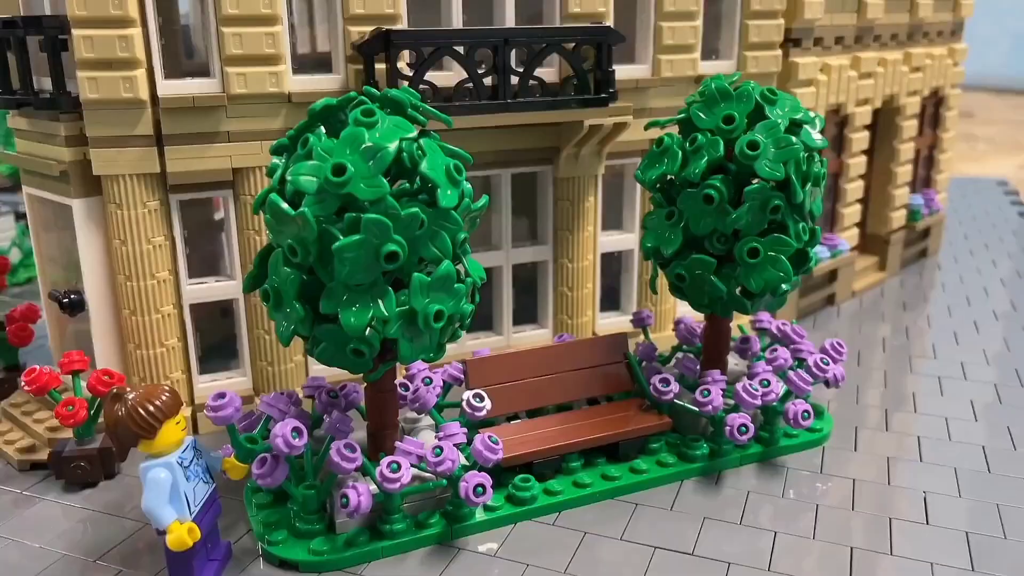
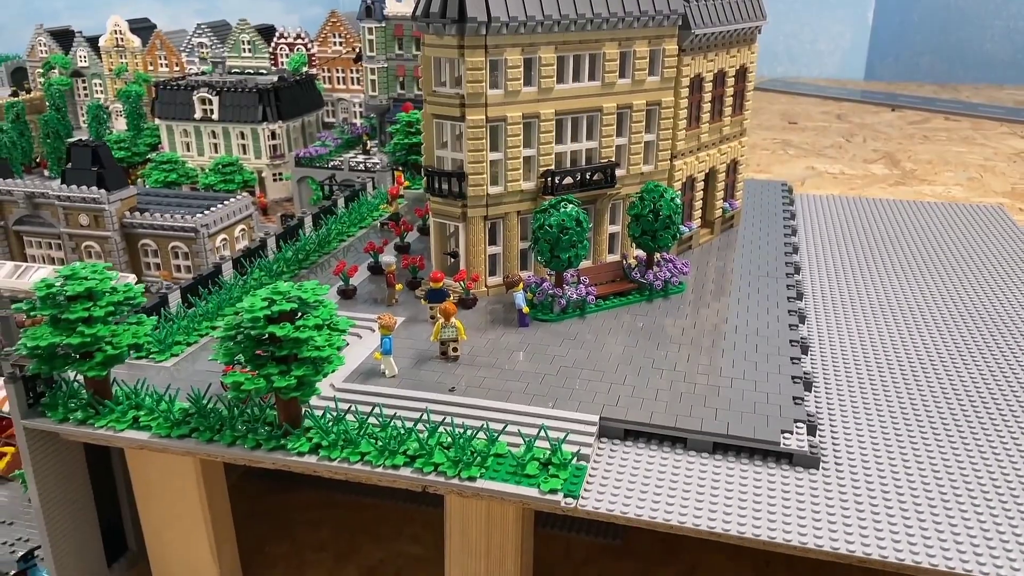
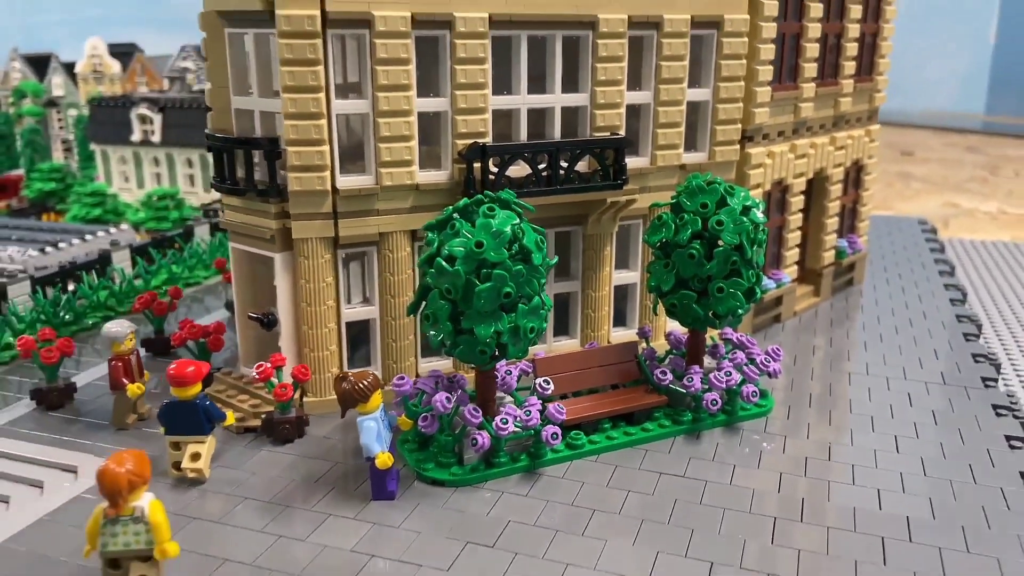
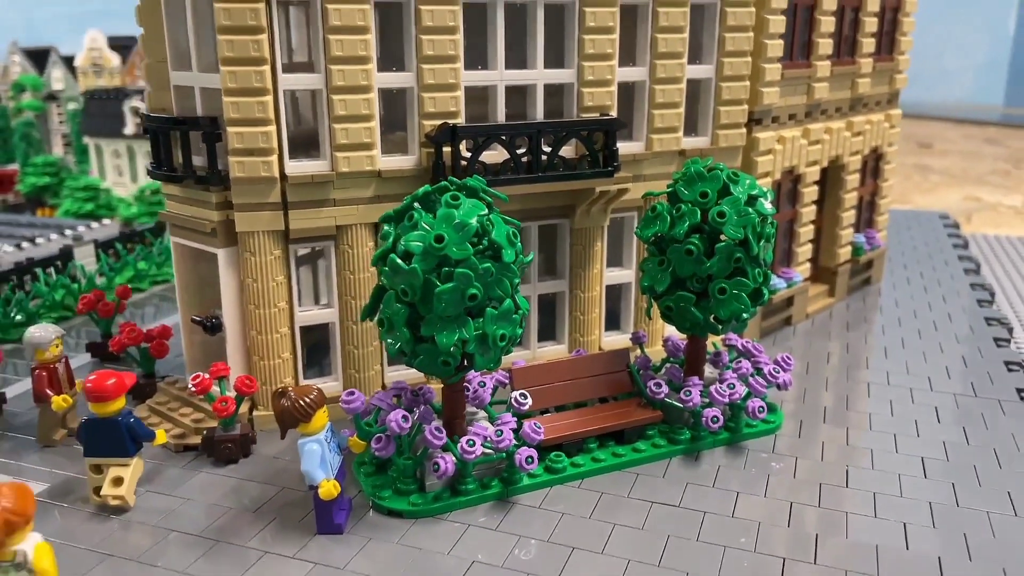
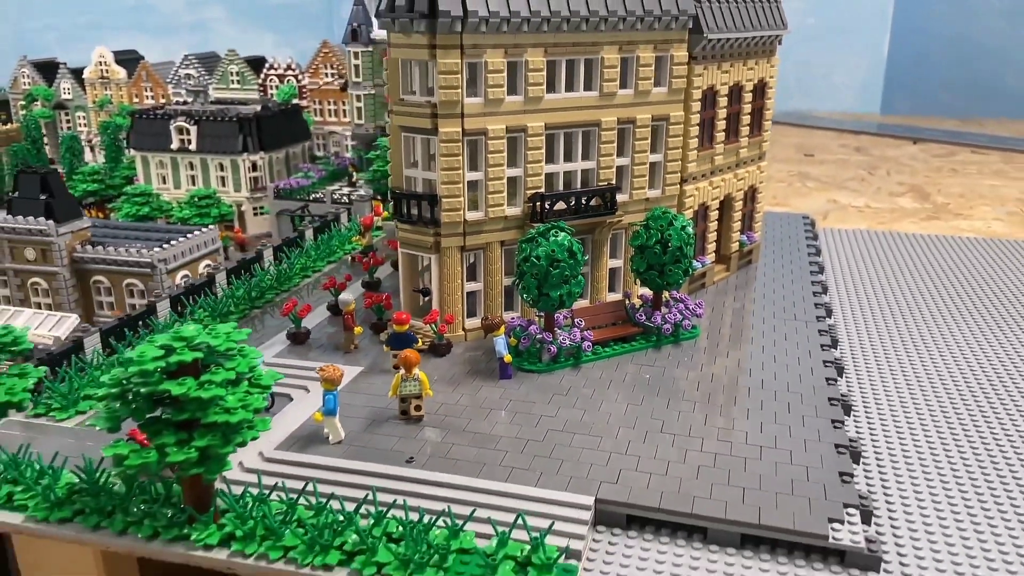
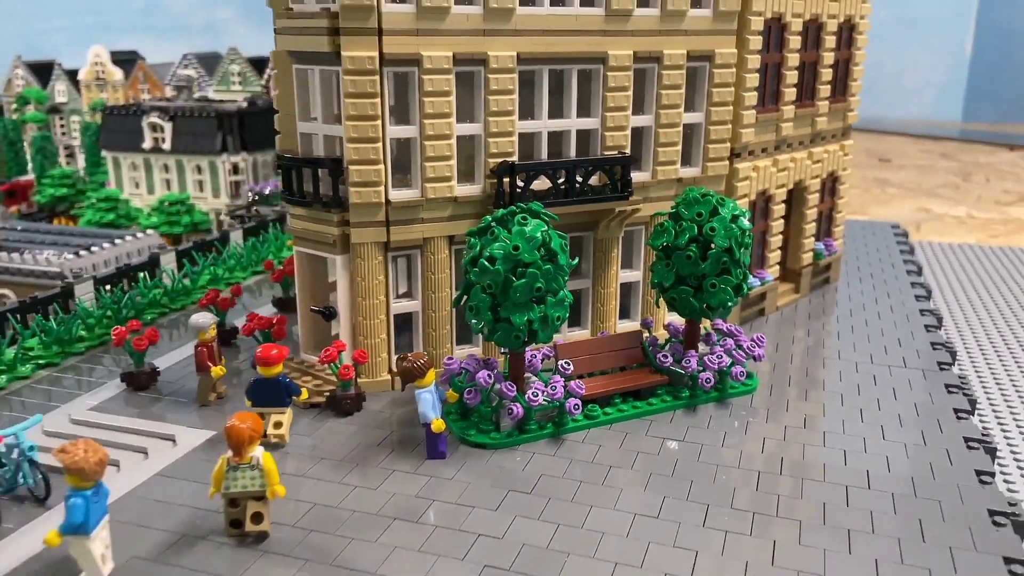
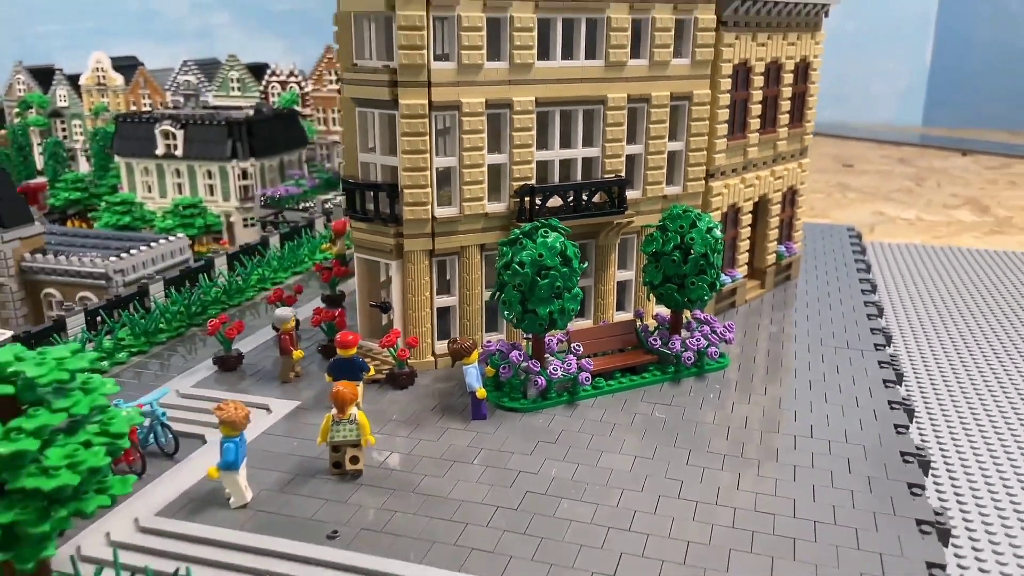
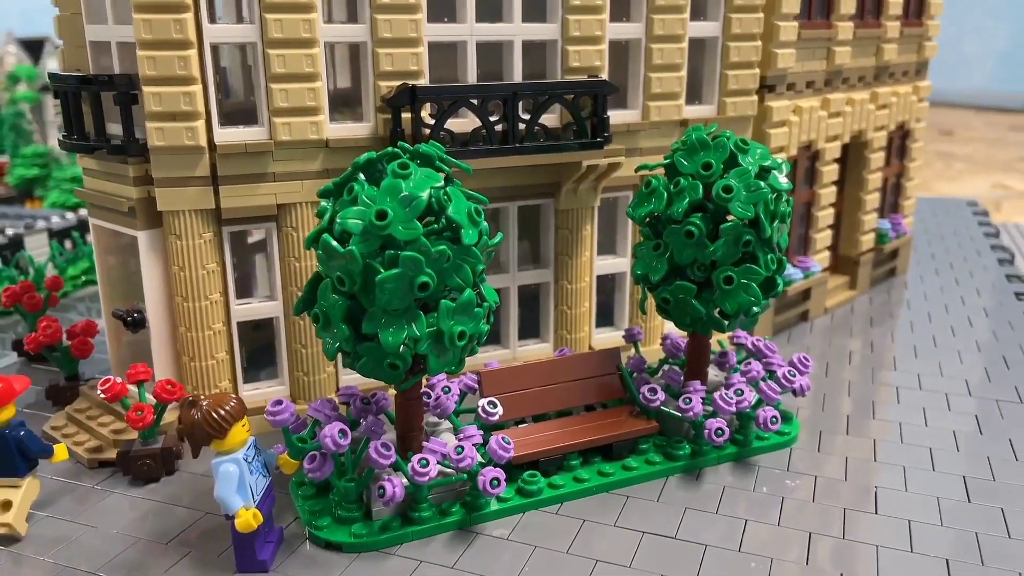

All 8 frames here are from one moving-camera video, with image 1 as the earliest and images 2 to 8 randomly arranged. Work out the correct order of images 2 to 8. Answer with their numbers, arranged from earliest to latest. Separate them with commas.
8, 4, 3, 6, 7, 5, 2
